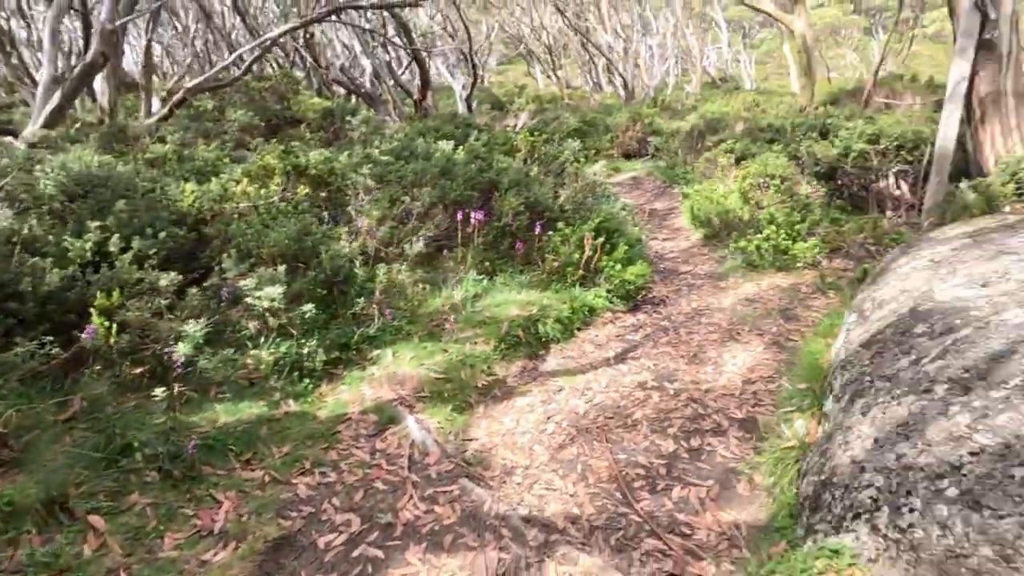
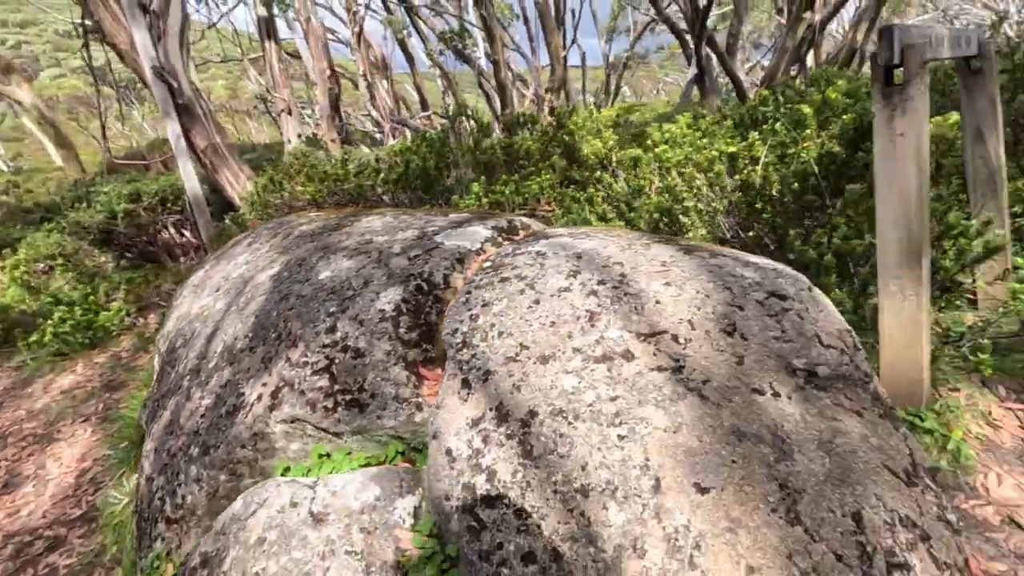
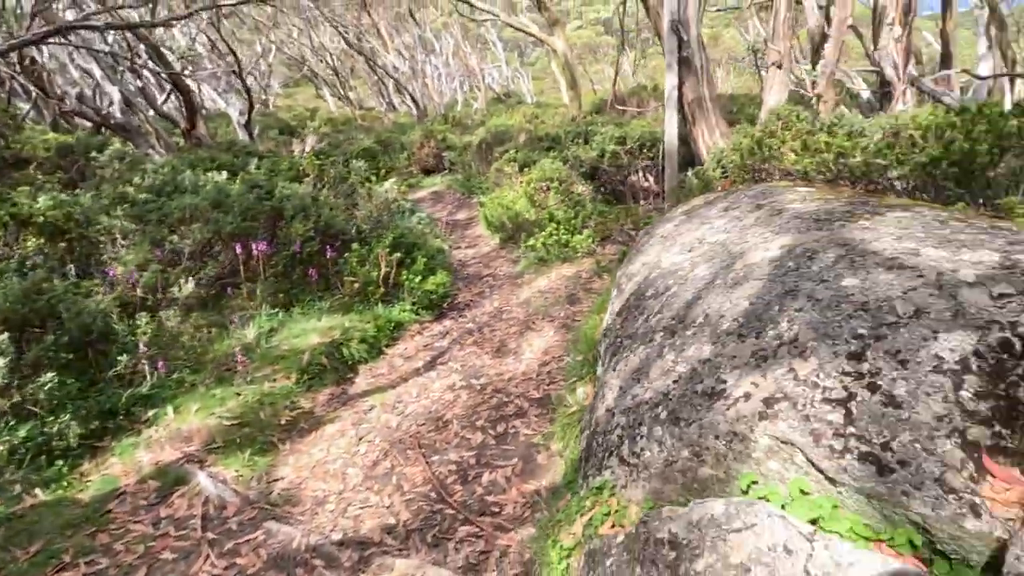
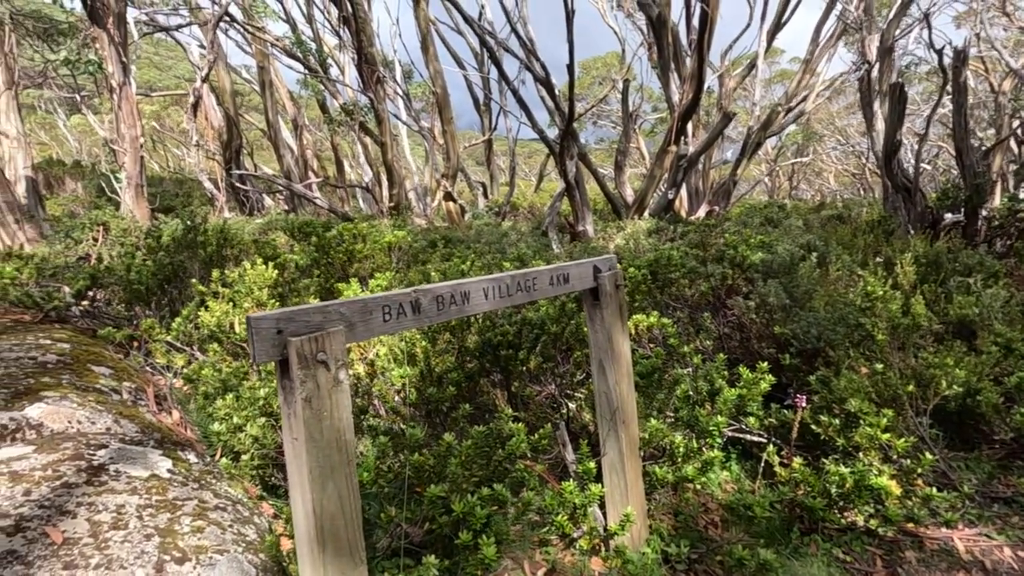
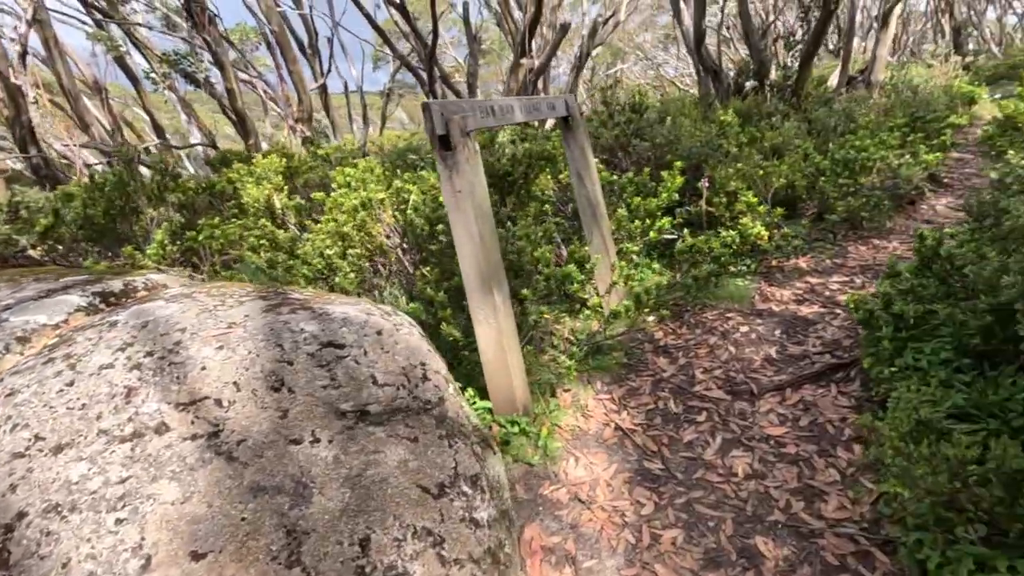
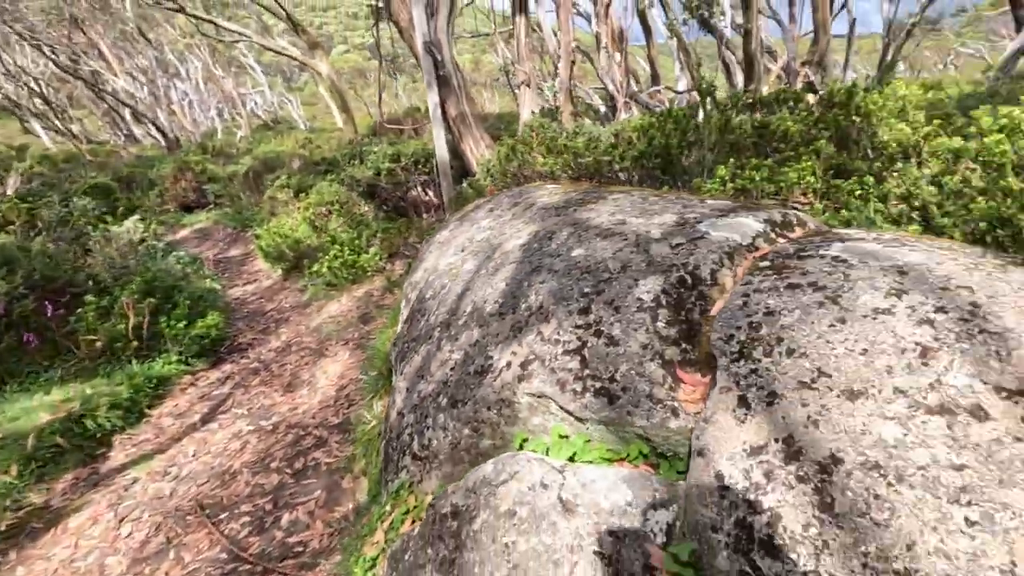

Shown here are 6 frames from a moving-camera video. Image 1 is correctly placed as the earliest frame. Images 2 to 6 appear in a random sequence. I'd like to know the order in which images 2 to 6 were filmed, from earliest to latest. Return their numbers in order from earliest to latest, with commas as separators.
3, 6, 2, 5, 4
